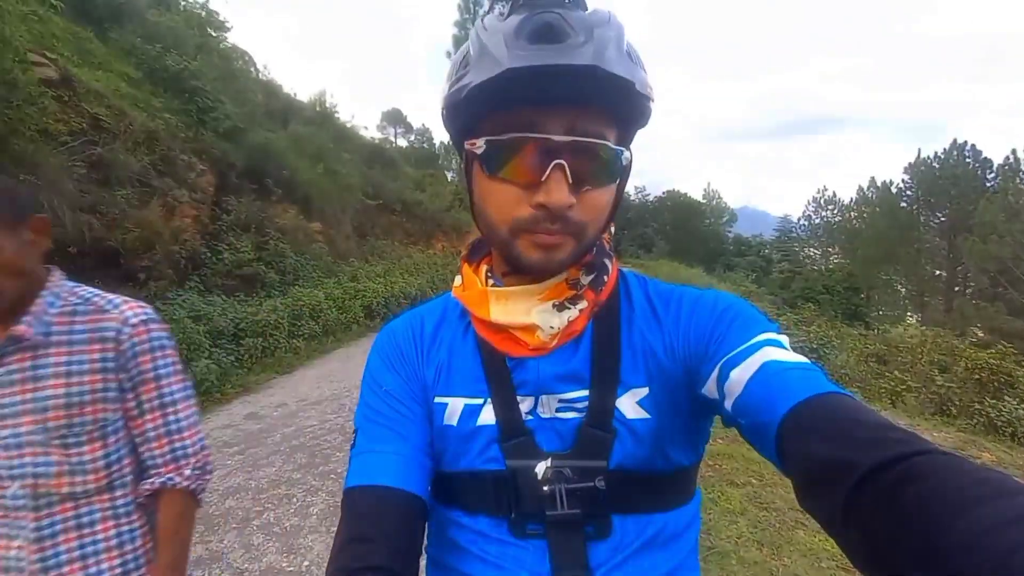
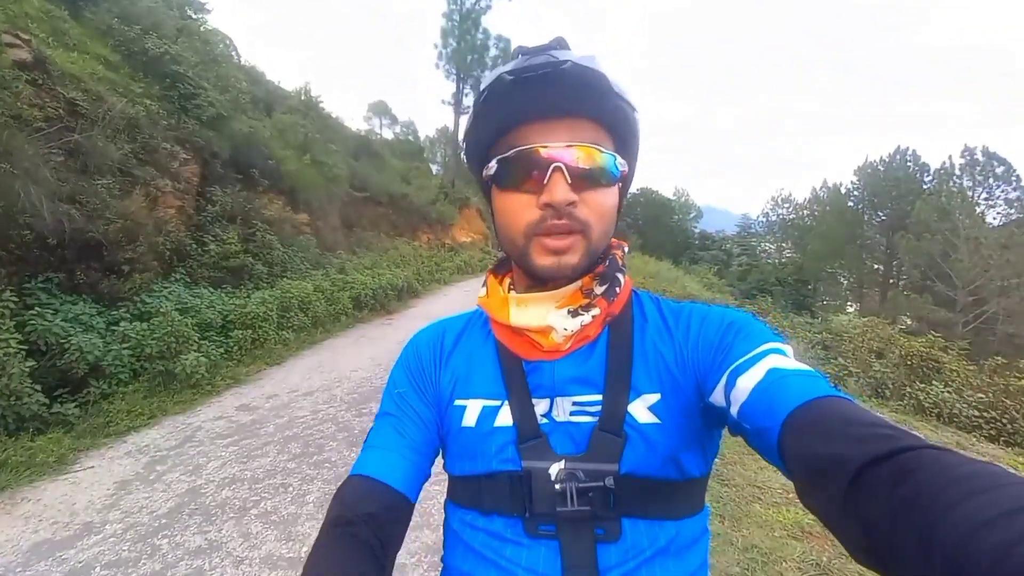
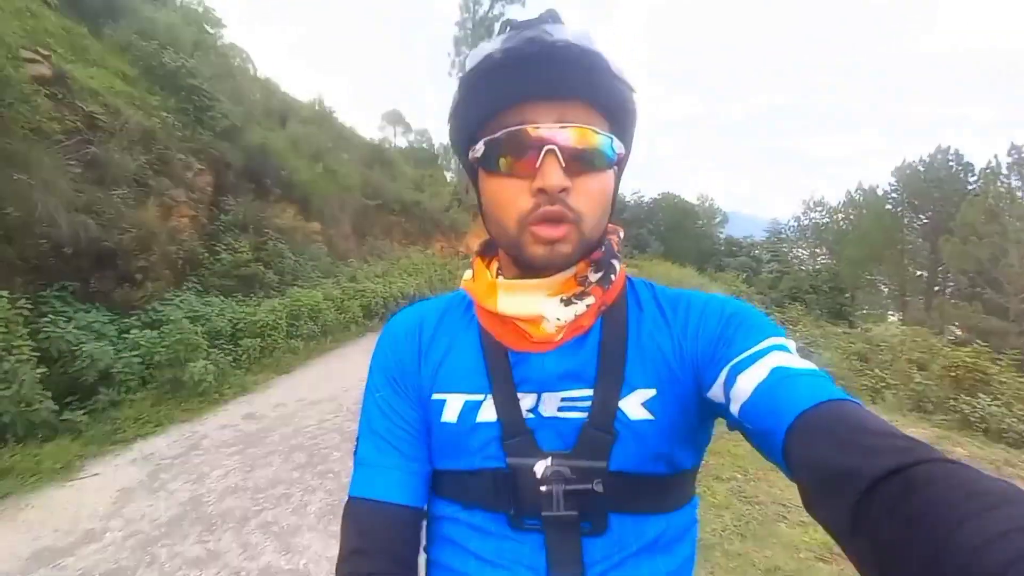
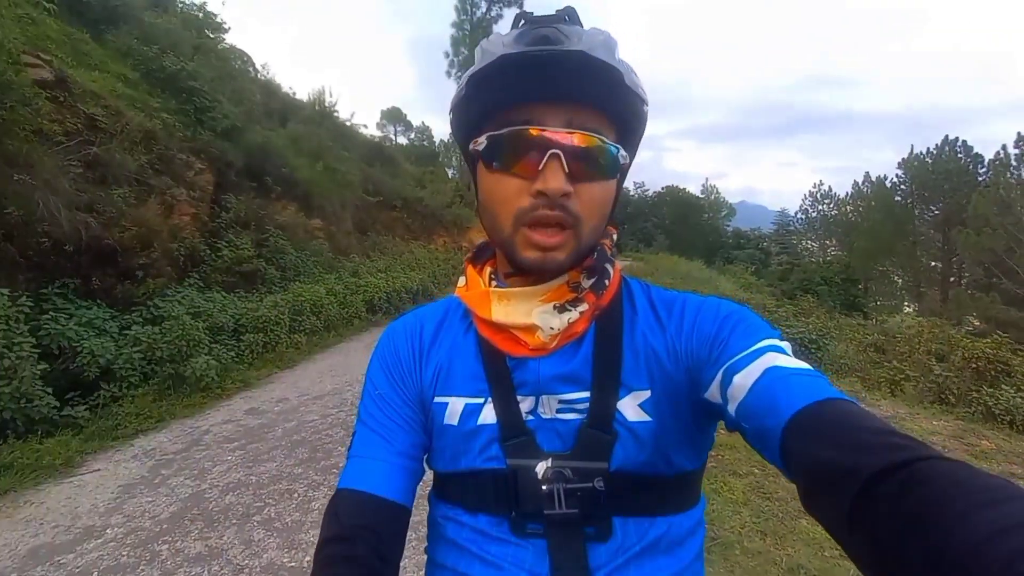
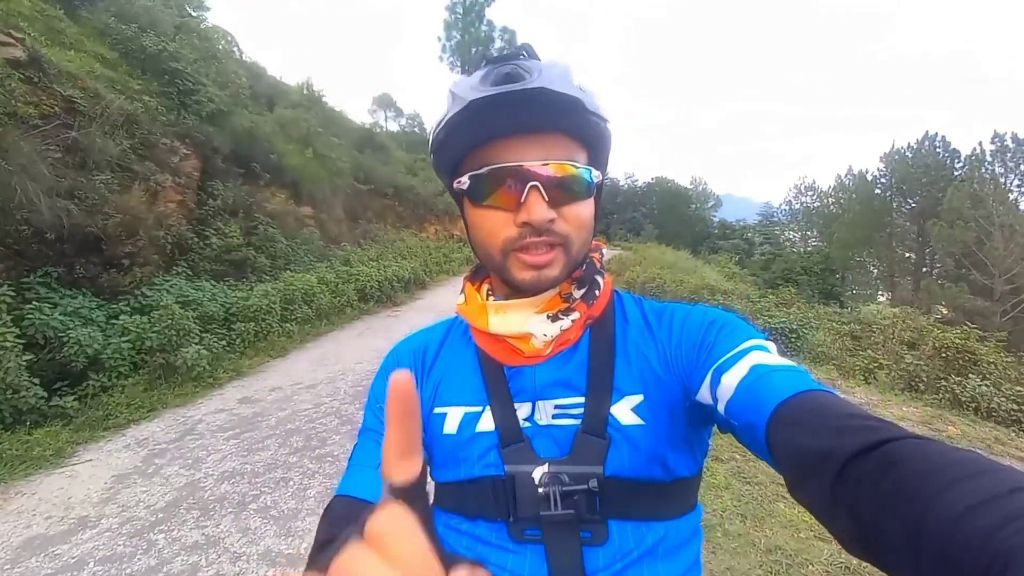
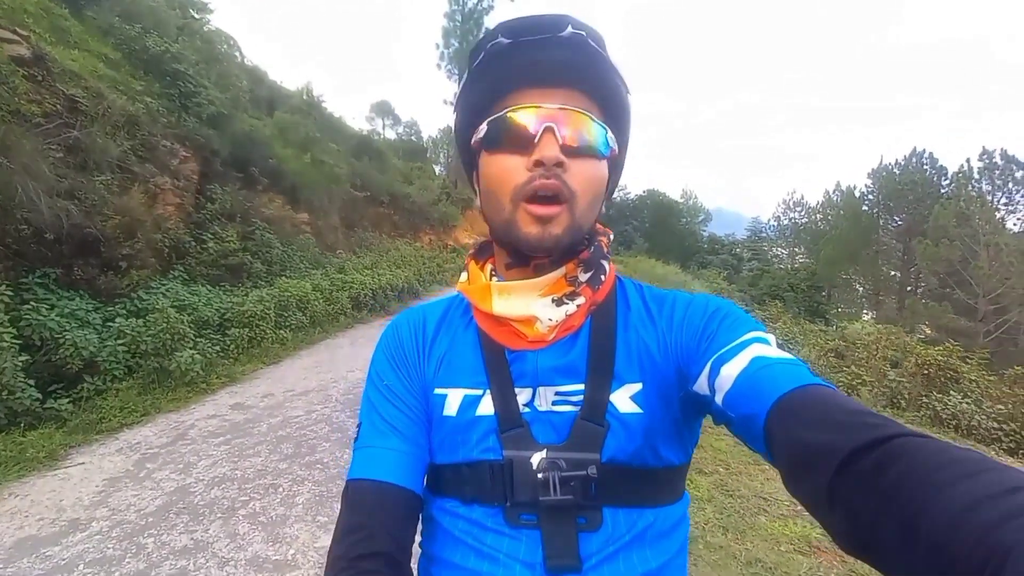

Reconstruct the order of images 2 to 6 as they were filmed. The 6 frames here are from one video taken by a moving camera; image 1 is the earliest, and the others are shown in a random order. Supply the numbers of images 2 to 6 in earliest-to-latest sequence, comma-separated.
4, 3, 2, 5, 6
